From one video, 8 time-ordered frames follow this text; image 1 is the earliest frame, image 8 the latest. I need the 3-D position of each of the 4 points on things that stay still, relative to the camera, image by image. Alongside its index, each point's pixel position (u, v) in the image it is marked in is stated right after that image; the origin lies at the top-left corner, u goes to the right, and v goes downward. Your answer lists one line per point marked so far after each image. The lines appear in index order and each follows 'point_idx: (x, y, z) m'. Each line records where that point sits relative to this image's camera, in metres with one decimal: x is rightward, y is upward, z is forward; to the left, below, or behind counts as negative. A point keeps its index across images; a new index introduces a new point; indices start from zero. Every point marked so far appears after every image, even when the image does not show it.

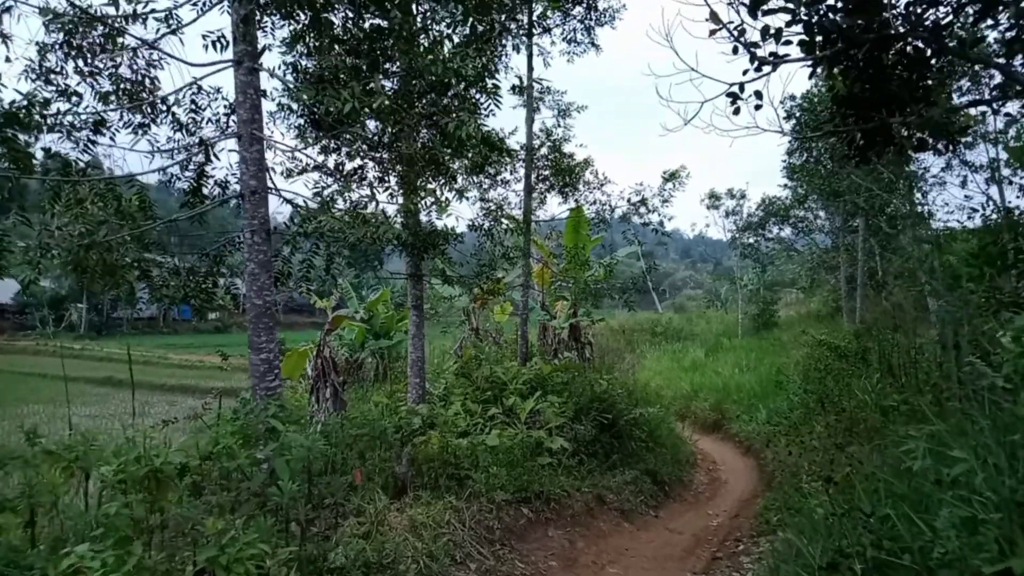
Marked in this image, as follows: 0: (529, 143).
0: (+0.2, +1.6, +8.1) m
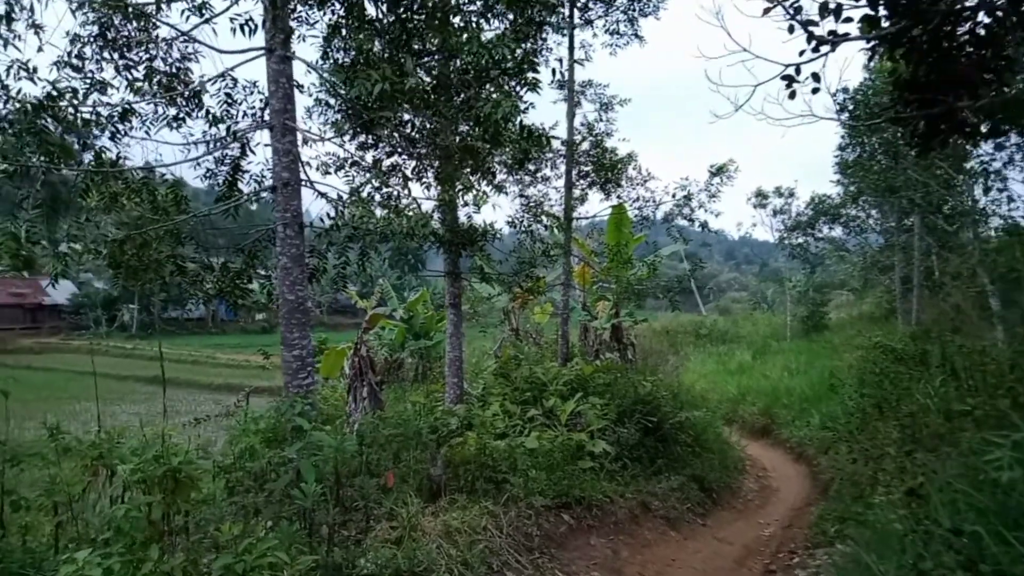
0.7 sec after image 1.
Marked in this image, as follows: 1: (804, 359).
0: (+0.6, +1.7, +7.9) m
1: (+6.0, -1.5, +14.8) m
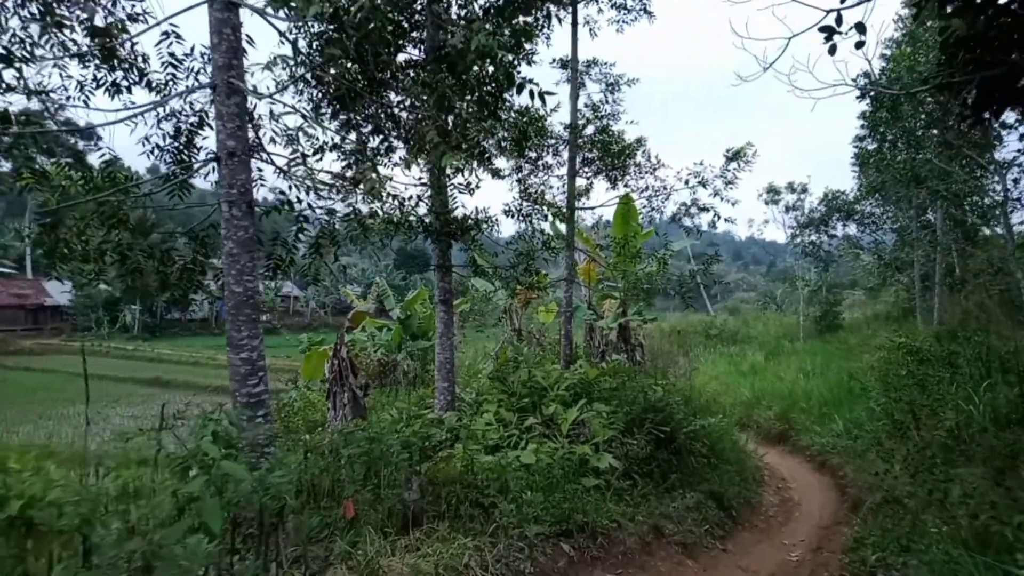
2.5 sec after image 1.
0: (+0.6, +1.7, +7.3) m
1: (+6.1, -1.4, +14.2) m
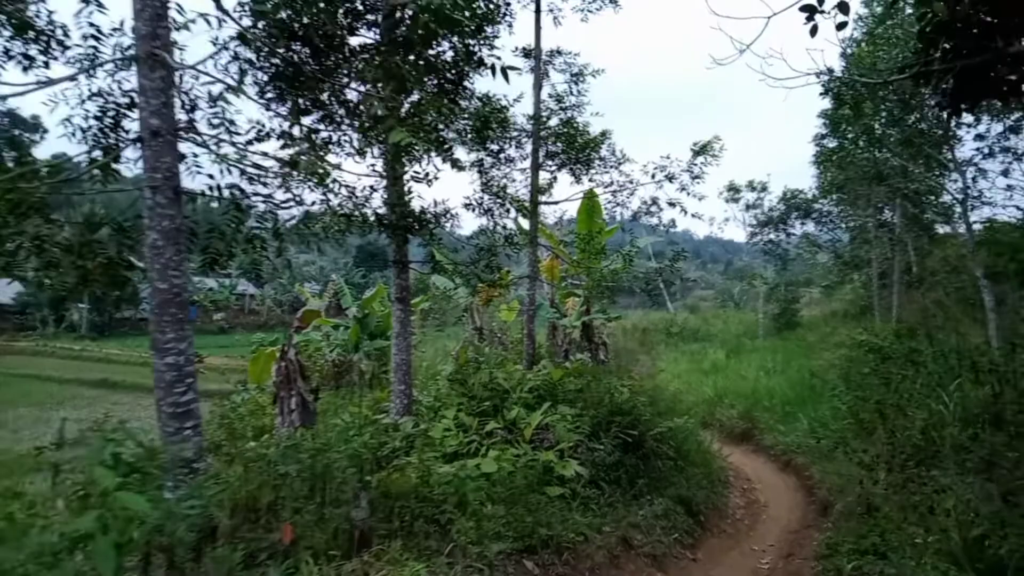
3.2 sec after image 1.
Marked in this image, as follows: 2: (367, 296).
0: (+0.2, +1.7, +7.1) m
1: (+5.3, -1.4, +14.2) m
2: (-1.9, -0.1, +9.3) m
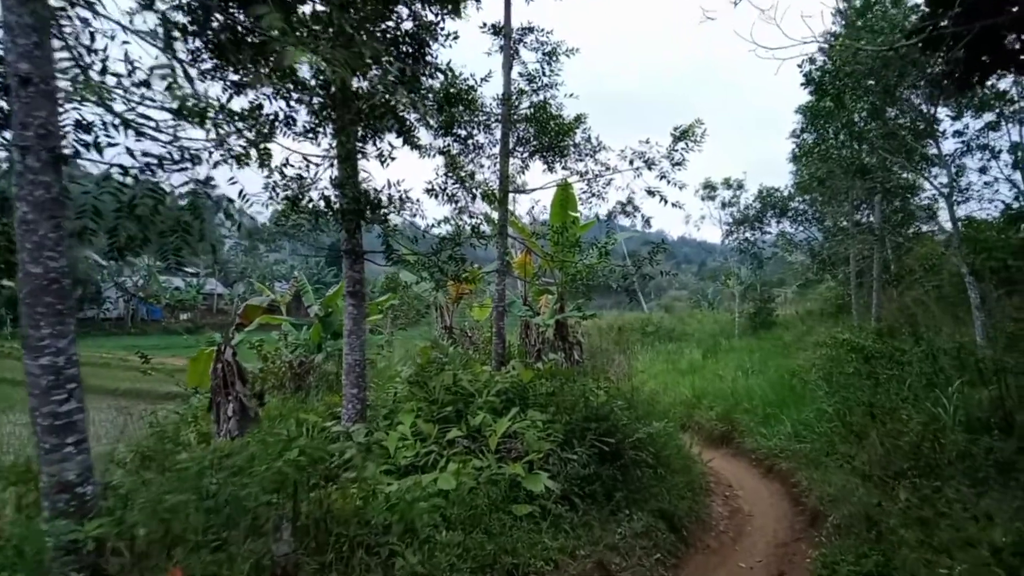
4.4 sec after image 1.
0: (-0.1, +1.8, +6.6) m
1: (+4.8, -1.4, +13.9) m
2: (-2.3, -0.1, +8.7) m
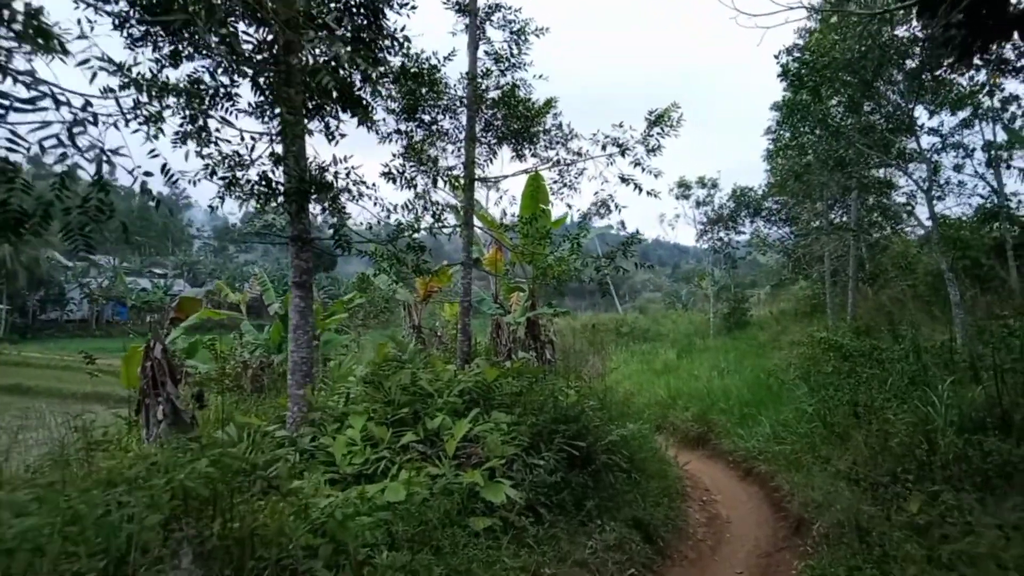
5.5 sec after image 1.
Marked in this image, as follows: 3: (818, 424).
0: (-0.3, +1.8, +6.2) m
1: (+4.2, -1.3, +13.7) m
2: (-2.6, 0.0, +8.2) m
3: (+2.9, -1.3, +6.7) m
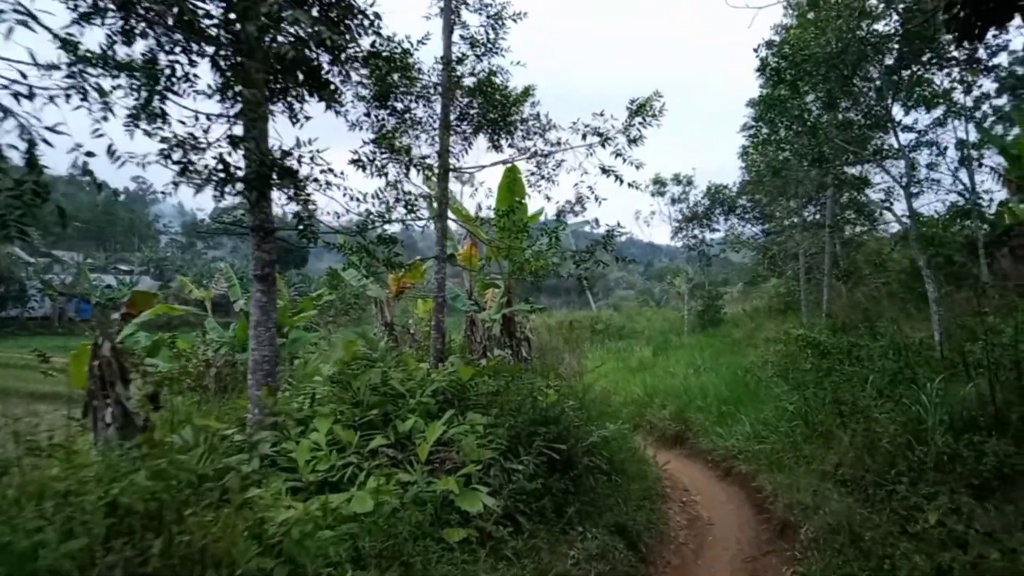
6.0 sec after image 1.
0: (-0.5, +1.9, +5.9) m
1: (+3.8, -1.3, +13.6) m
2: (-2.9, +0.1, +7.9) m
3: (+2.6, -1.2, +6.5) m
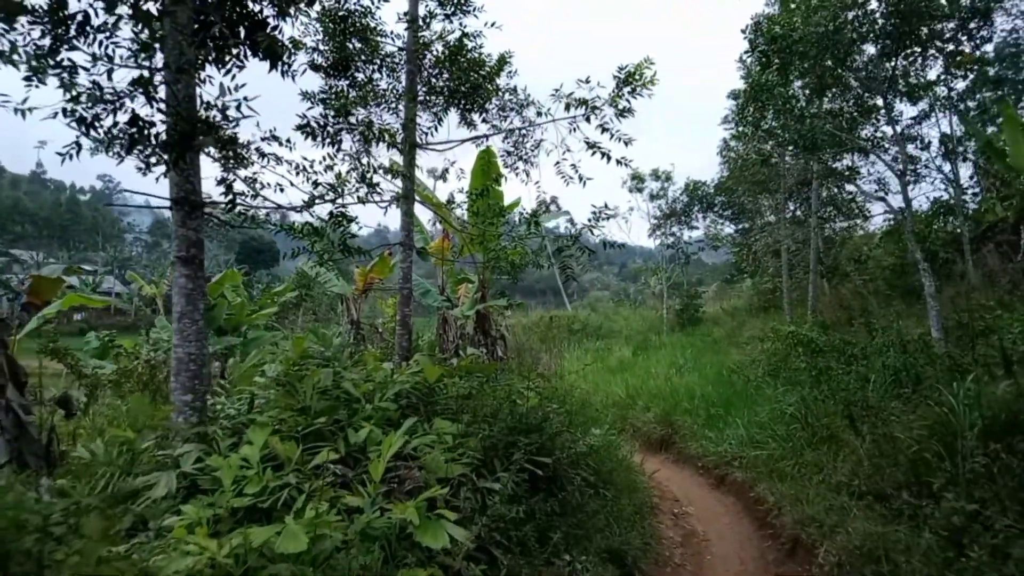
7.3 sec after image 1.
0: (-0.7, +1.9, +5.3) m
1: (+3.3, -1.2, +13.1) m
2: (-3.2, +0.1, +7.2) m
3: (+2.4, -1.2, +6.0) m
